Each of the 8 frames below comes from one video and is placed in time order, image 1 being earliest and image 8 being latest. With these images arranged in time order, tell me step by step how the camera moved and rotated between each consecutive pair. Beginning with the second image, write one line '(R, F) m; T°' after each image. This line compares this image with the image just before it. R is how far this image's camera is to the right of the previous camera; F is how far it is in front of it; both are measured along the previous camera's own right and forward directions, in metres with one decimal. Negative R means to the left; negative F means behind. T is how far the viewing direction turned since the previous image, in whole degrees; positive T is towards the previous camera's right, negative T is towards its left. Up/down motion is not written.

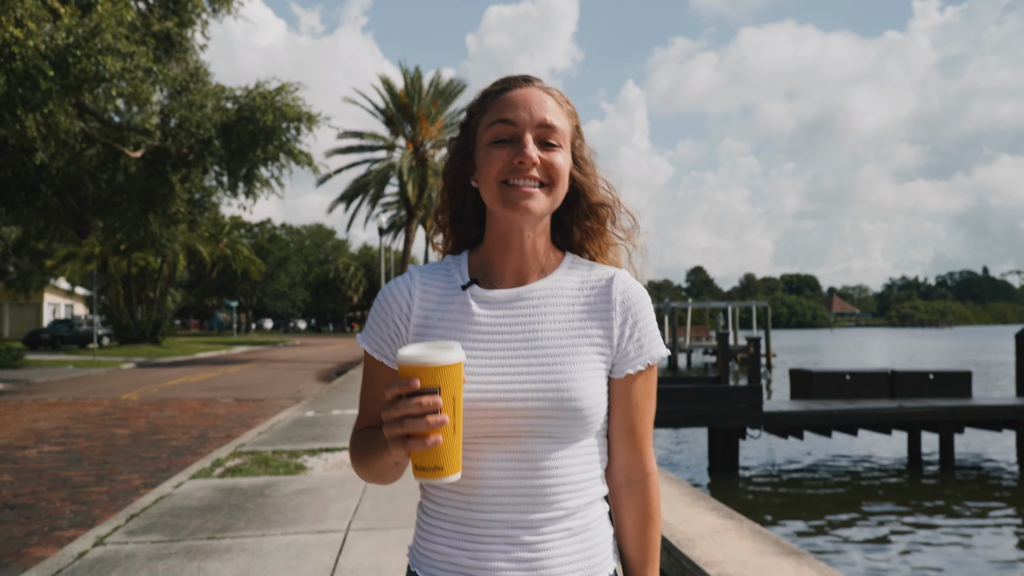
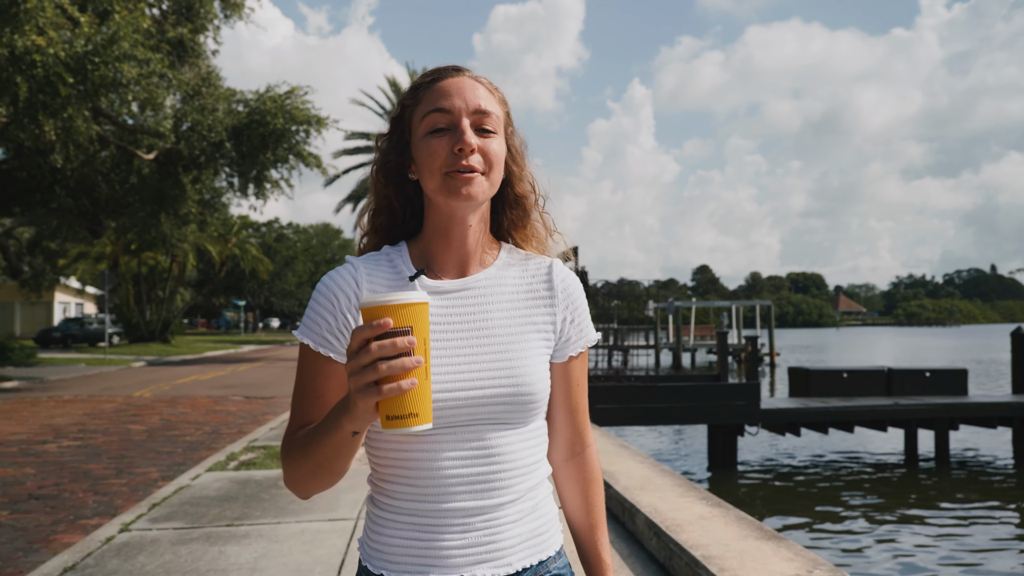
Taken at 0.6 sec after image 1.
(0.0, -0.3) m; 0°
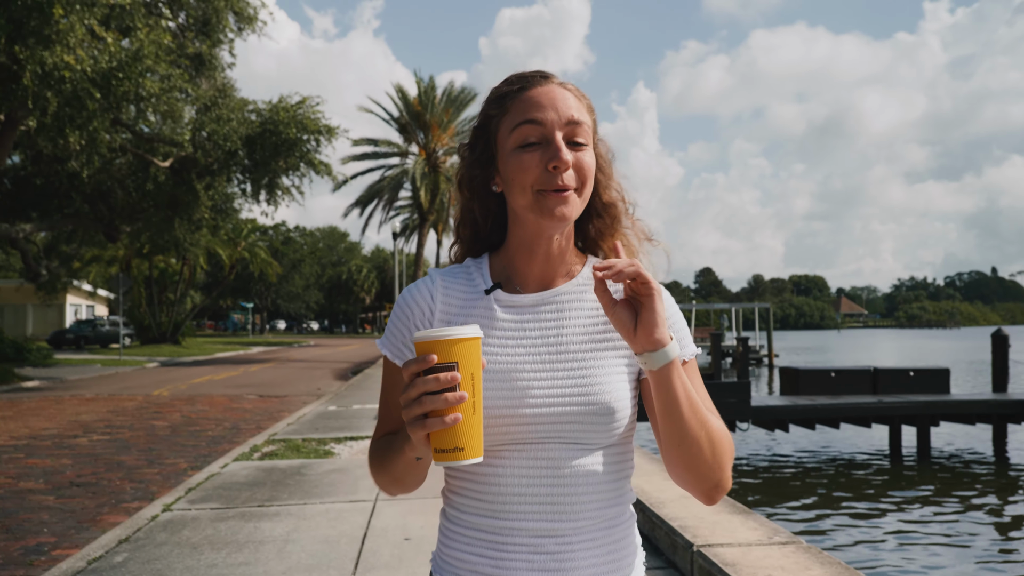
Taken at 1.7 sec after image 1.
(0.0, -0.6) m; 0°
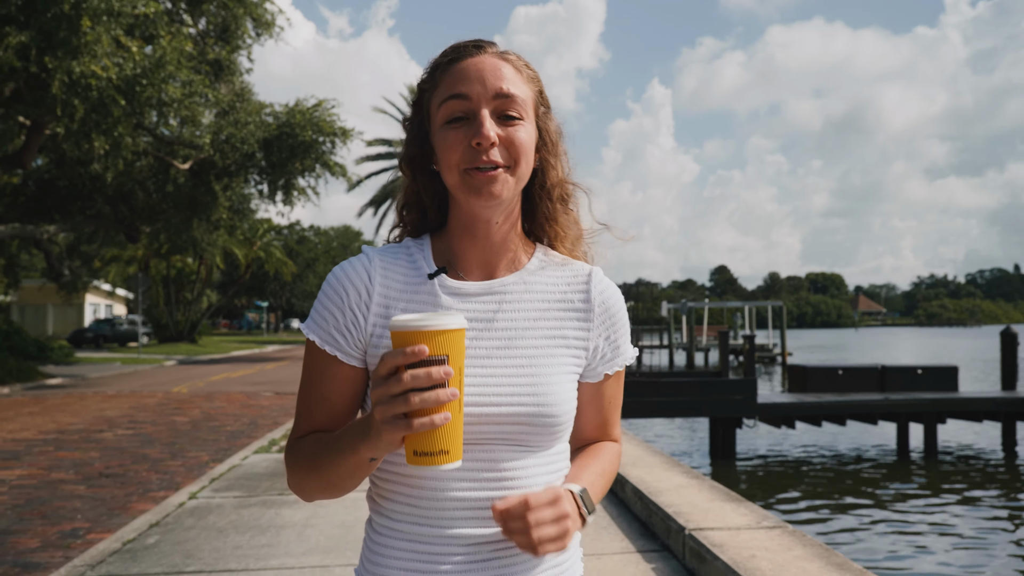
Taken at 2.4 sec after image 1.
(+0.1, -0.3) m; -1°
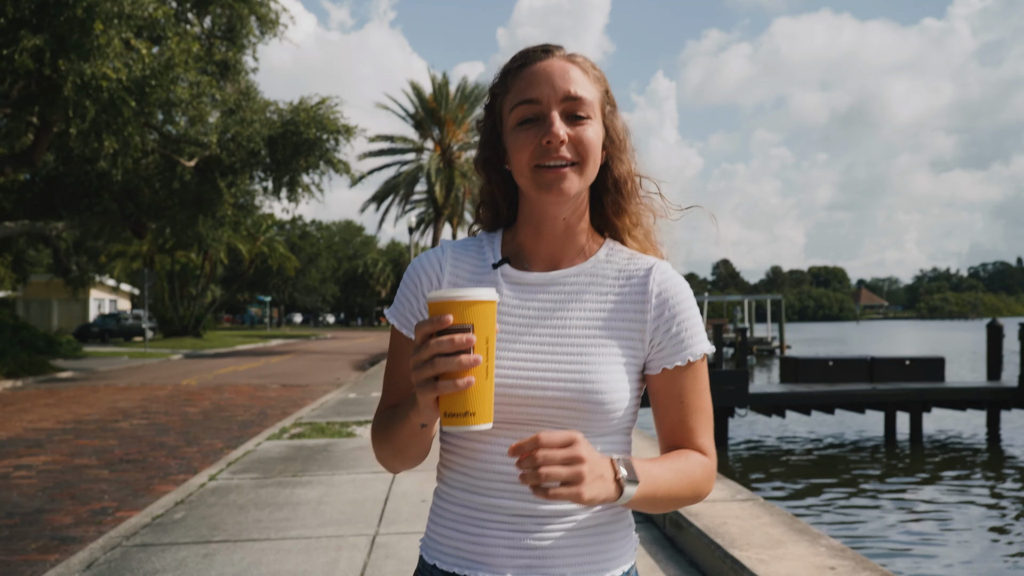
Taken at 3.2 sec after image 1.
(0.0, -0.4) m; 0°
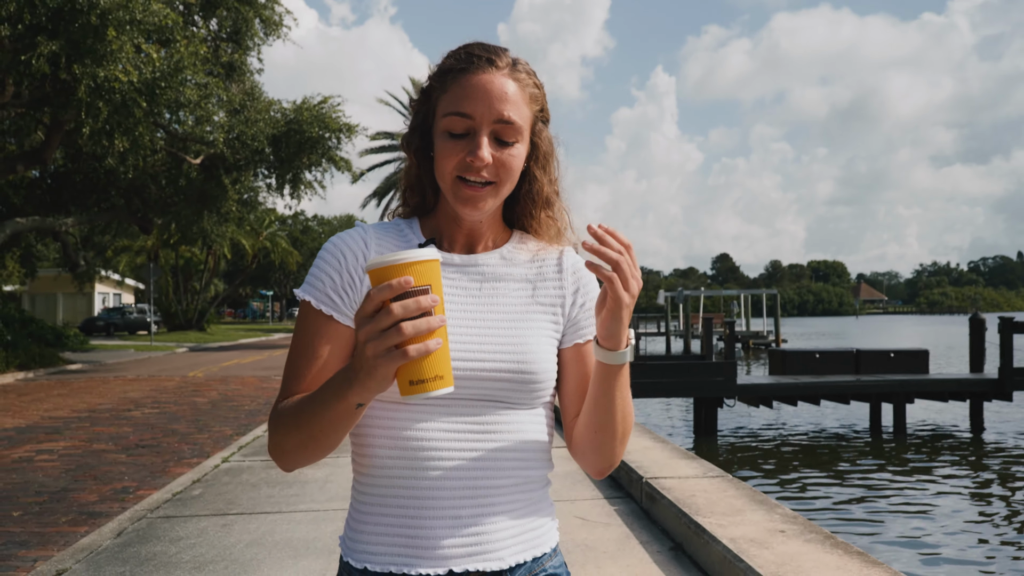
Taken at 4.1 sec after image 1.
(+0.1, -0.4) m; 0°
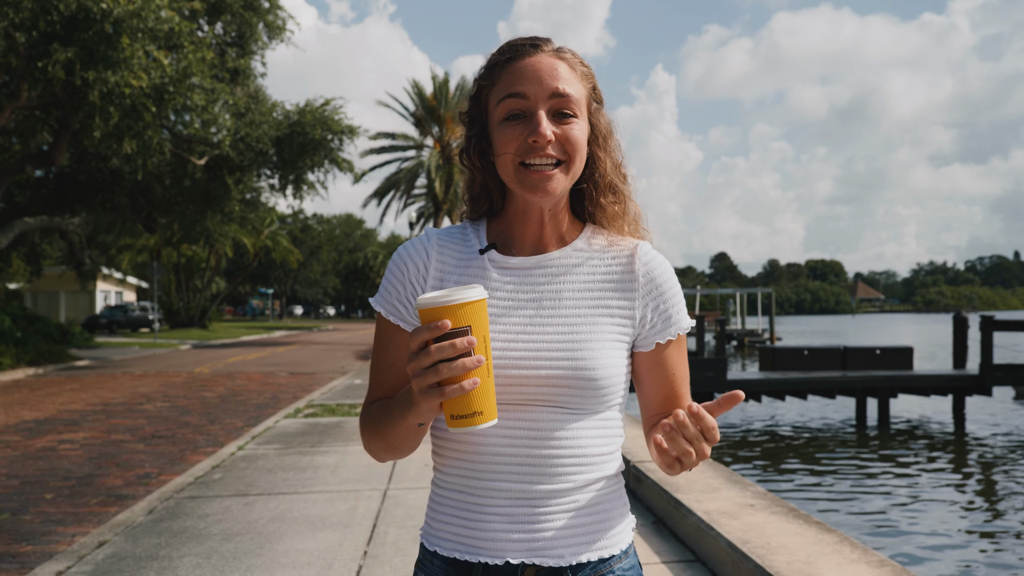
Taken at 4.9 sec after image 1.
(0.0, -0.4) m; 0°
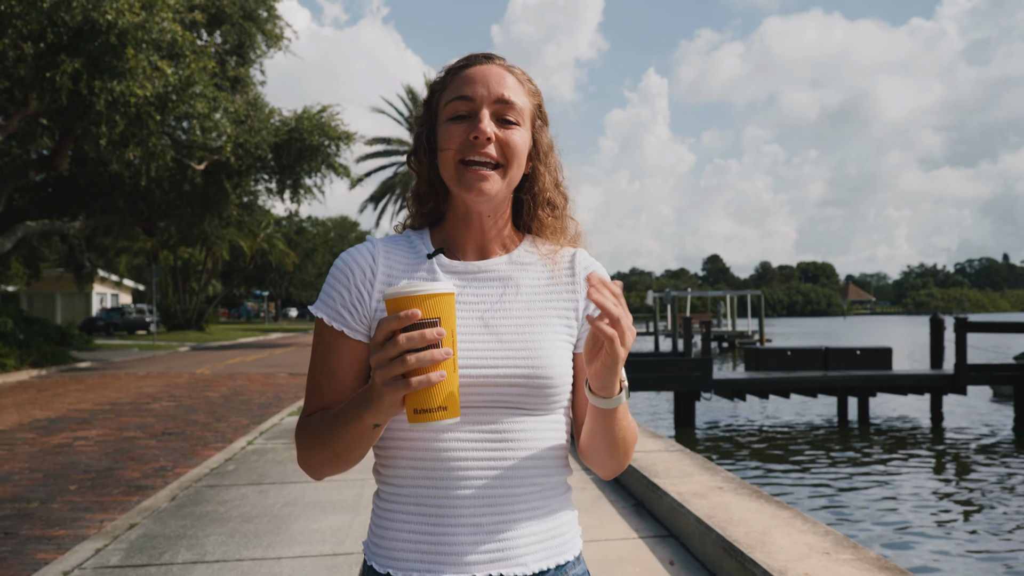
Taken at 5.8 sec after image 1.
(0.0, -0.5) m; 0°
